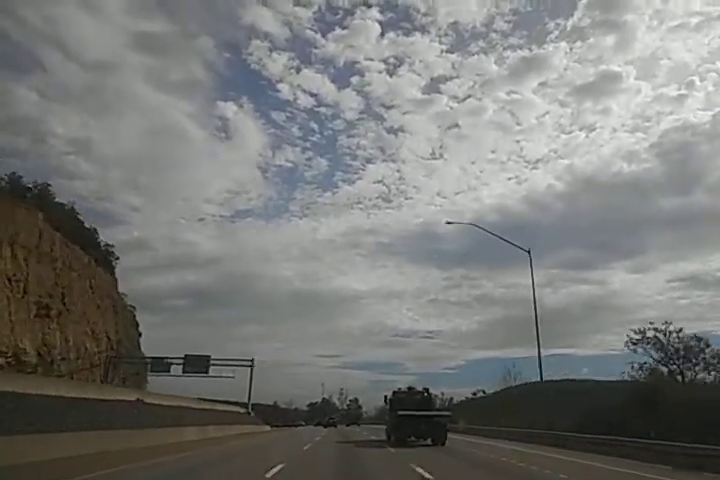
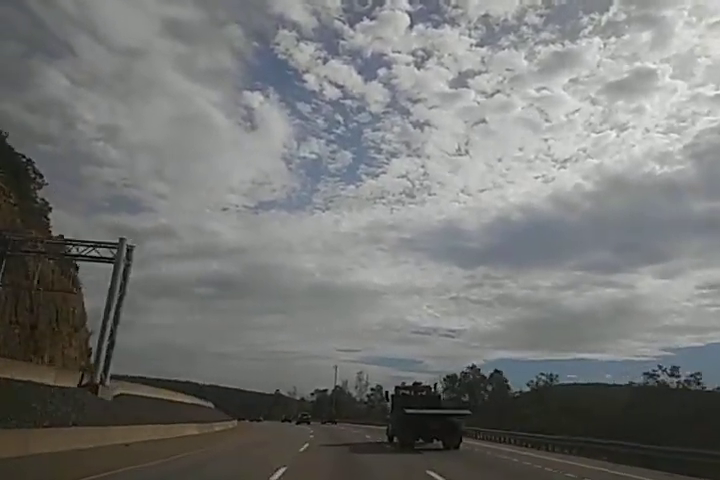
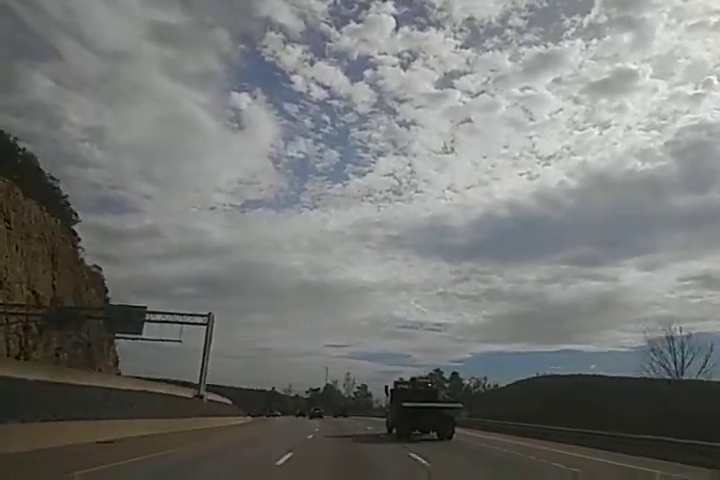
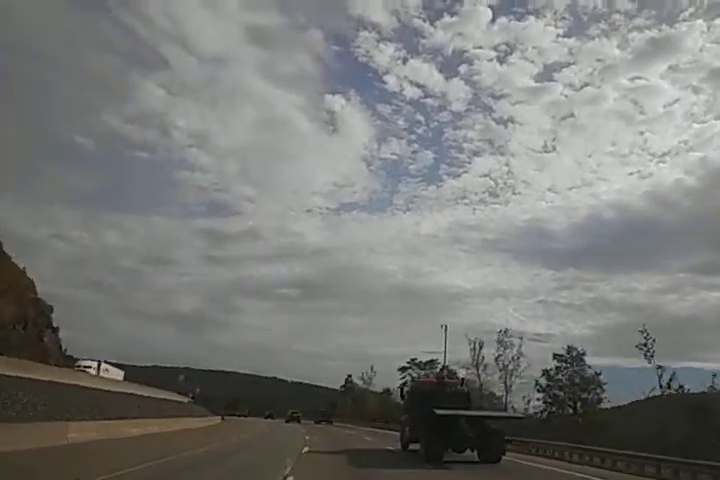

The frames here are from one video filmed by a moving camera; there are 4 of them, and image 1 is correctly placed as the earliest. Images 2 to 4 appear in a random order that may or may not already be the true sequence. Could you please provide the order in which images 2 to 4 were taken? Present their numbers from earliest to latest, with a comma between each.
3, 2, 4
